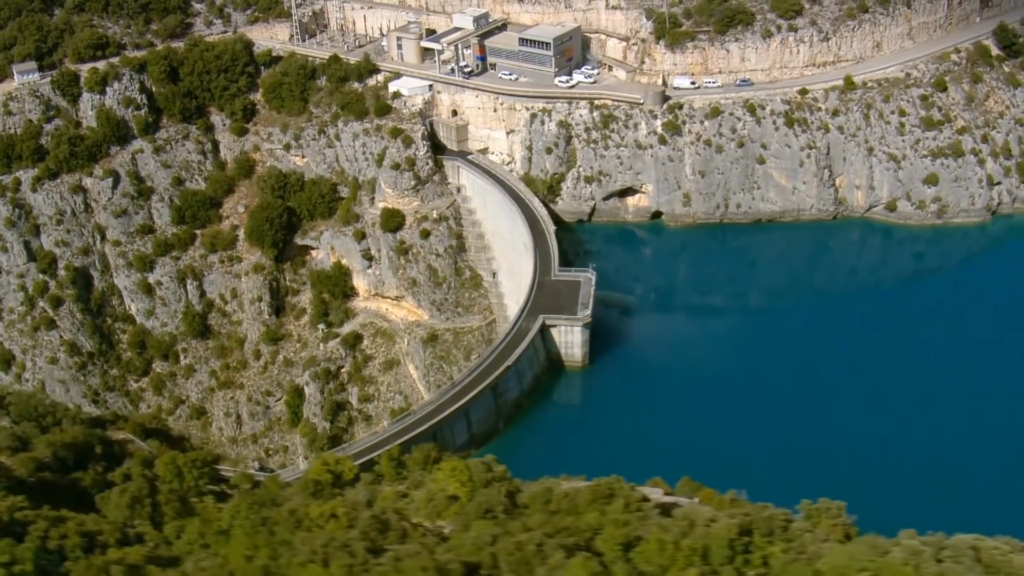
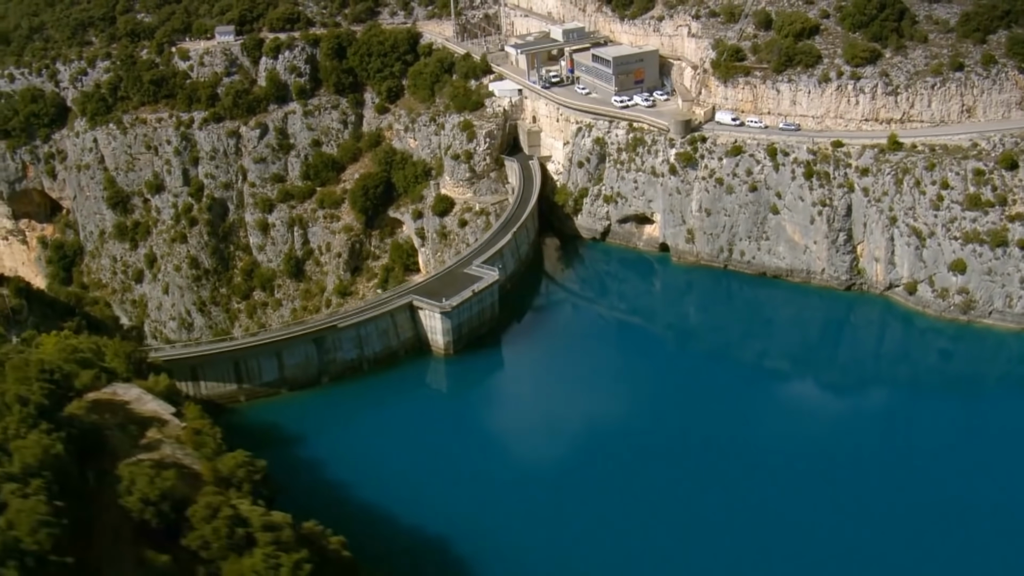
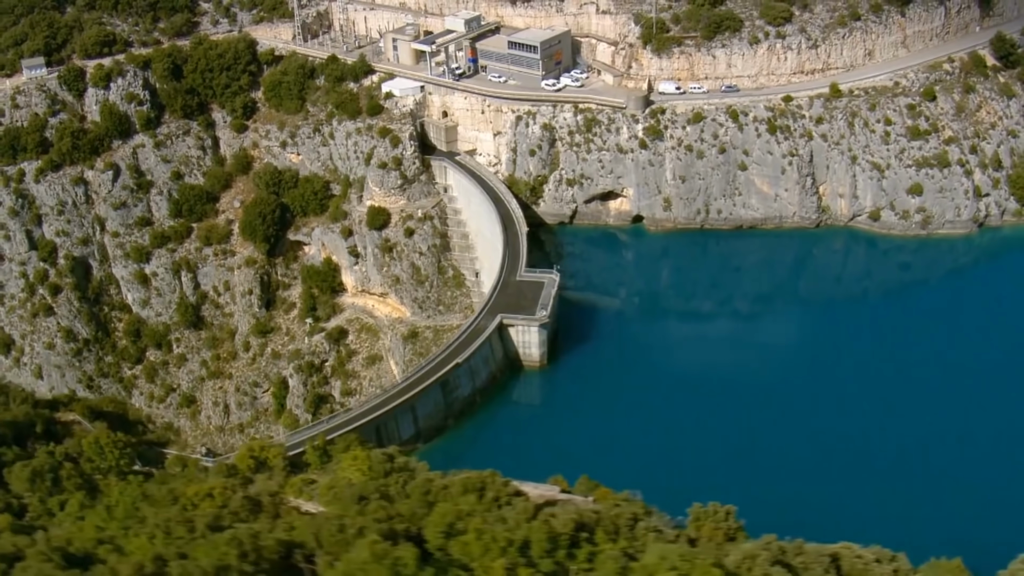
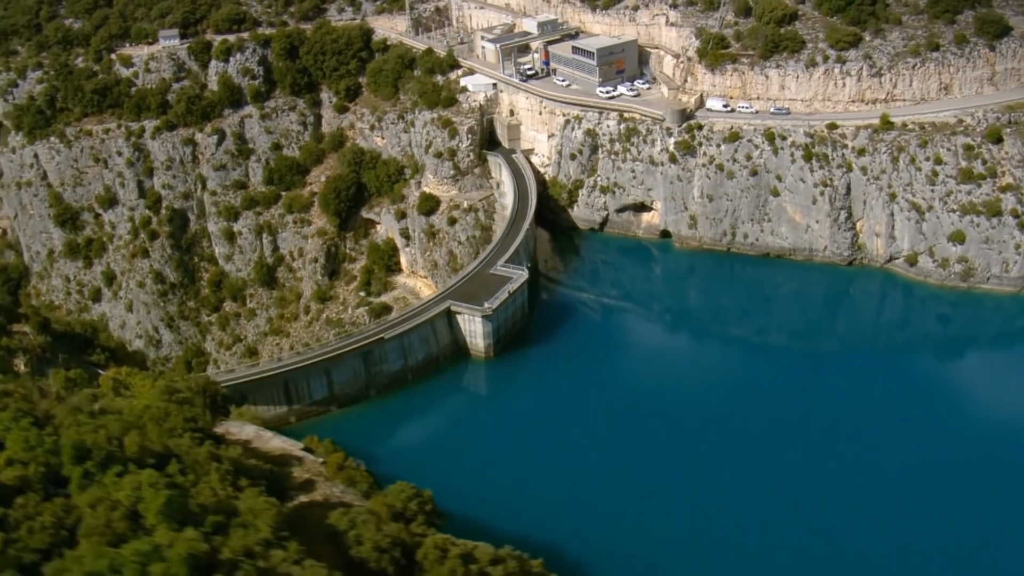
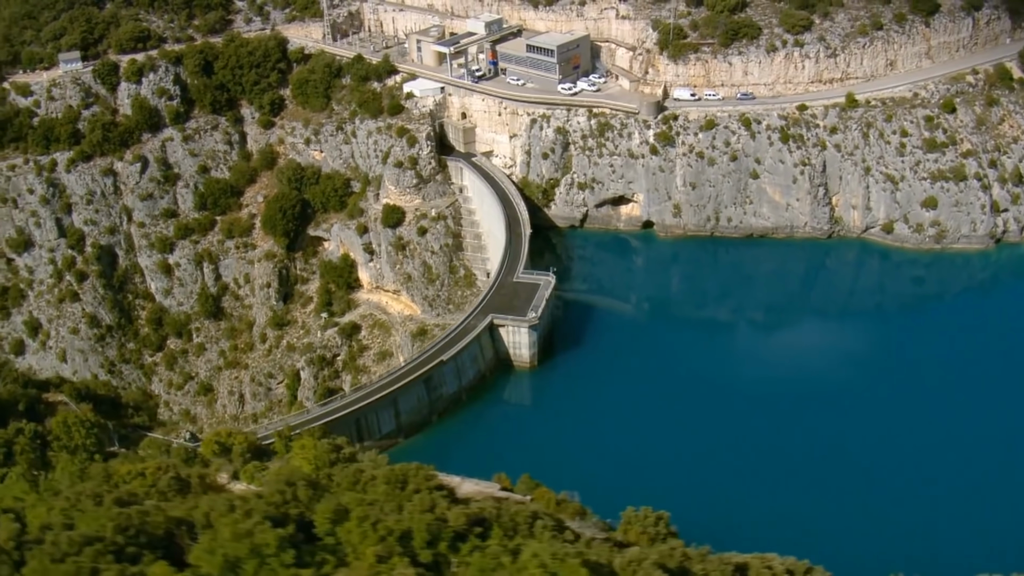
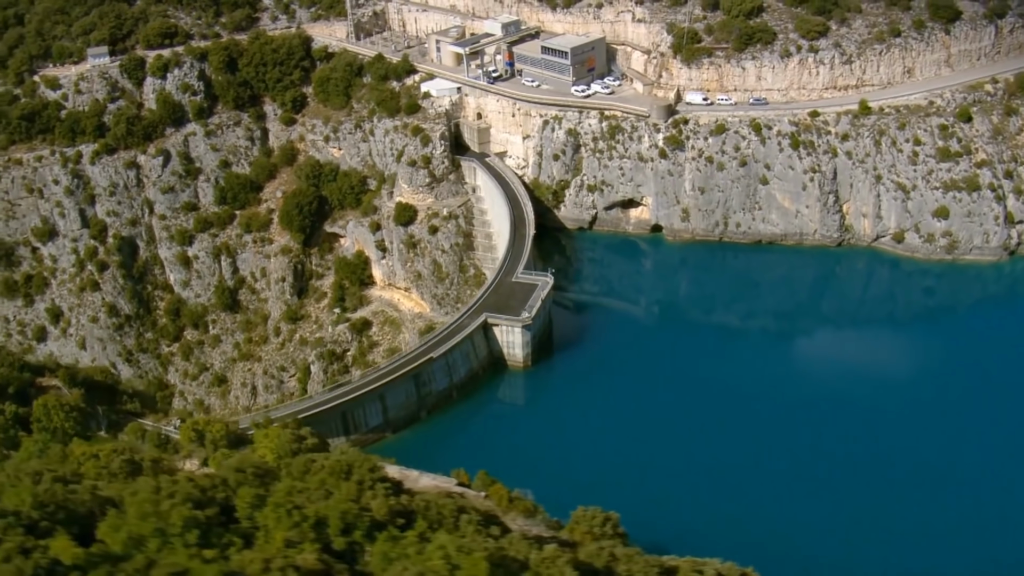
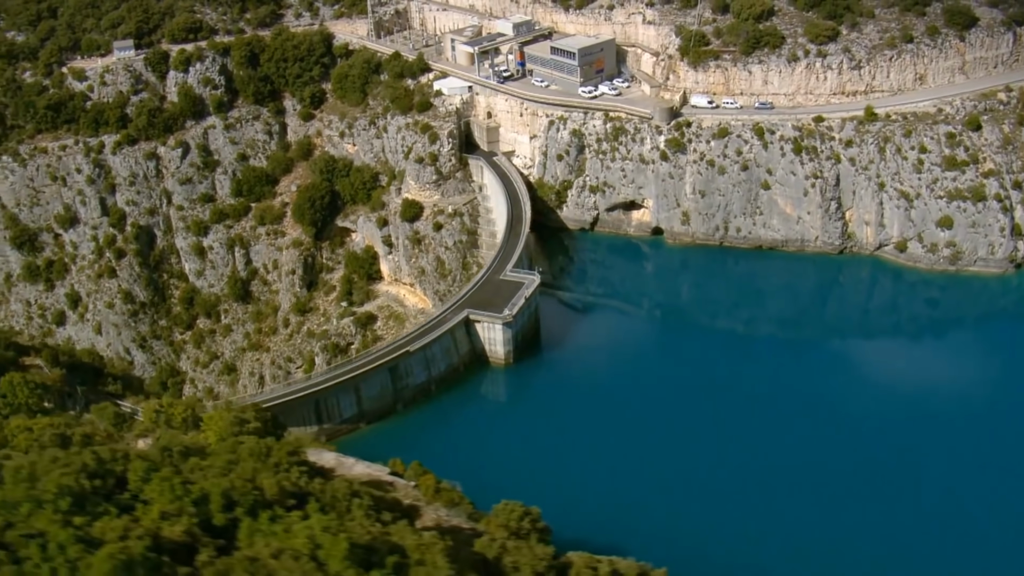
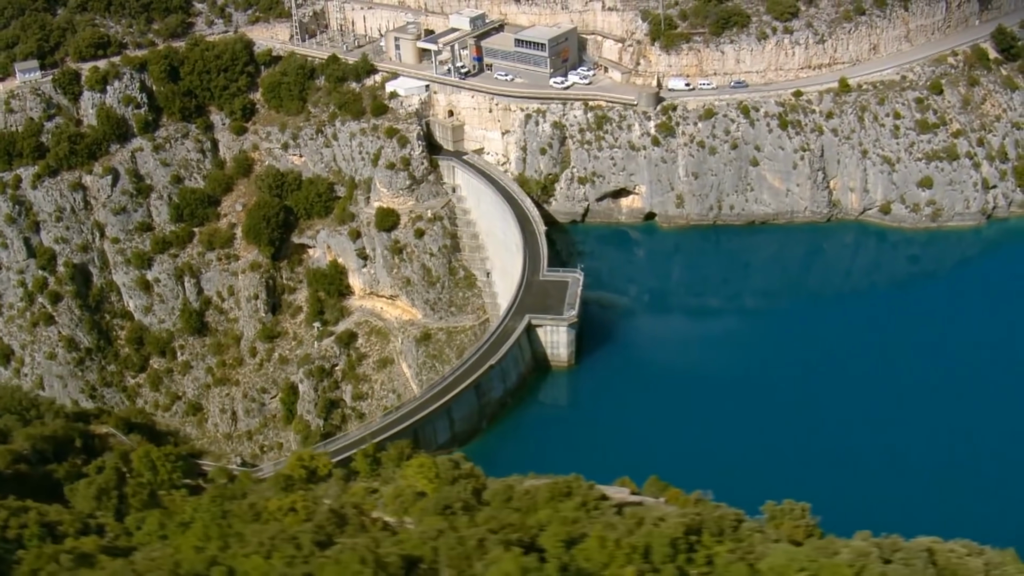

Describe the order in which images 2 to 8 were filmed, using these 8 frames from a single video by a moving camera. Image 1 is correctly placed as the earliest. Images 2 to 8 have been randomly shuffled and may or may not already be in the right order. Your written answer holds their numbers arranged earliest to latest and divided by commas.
8, 3, 5, 6, 7, 4, 2
